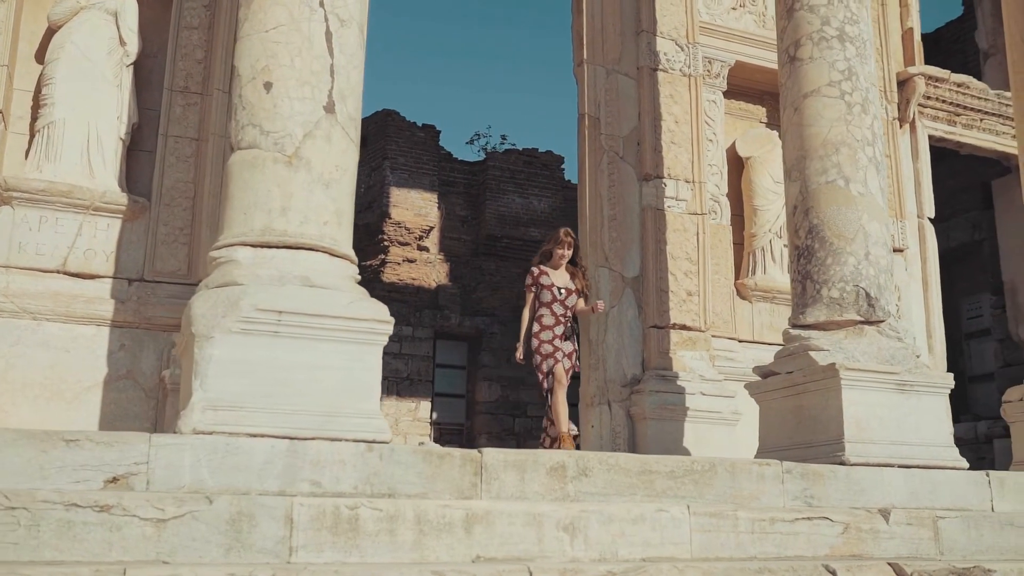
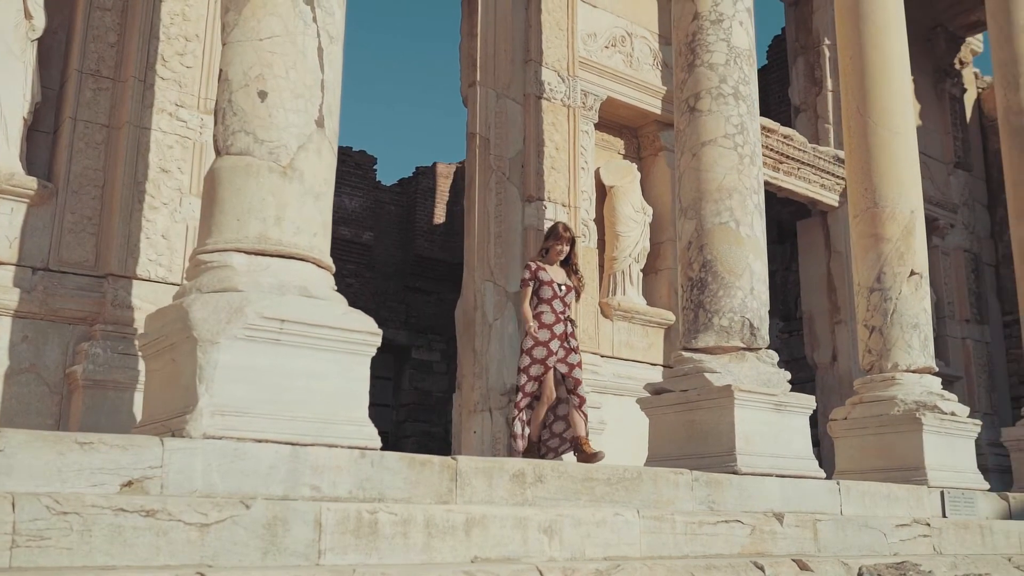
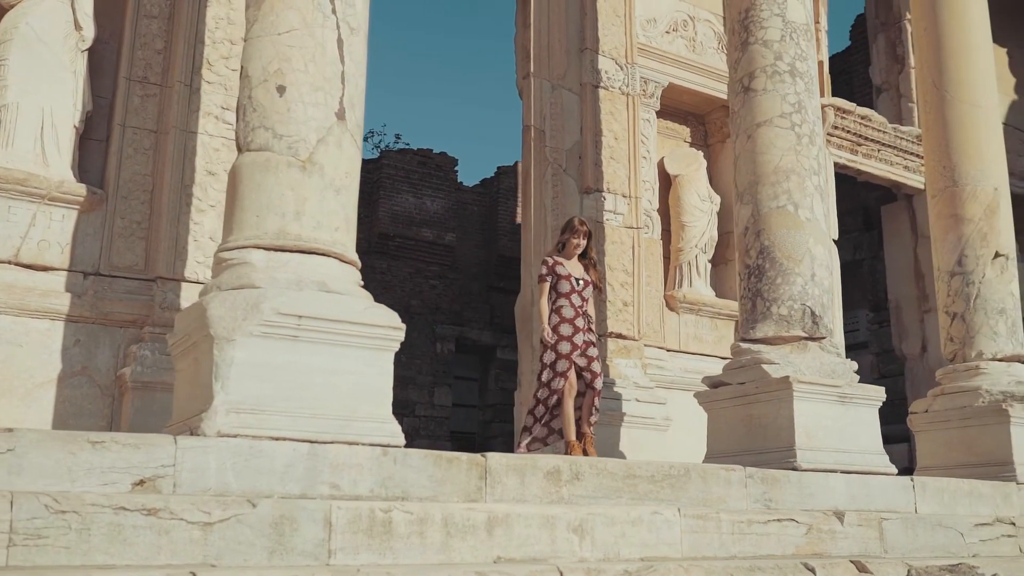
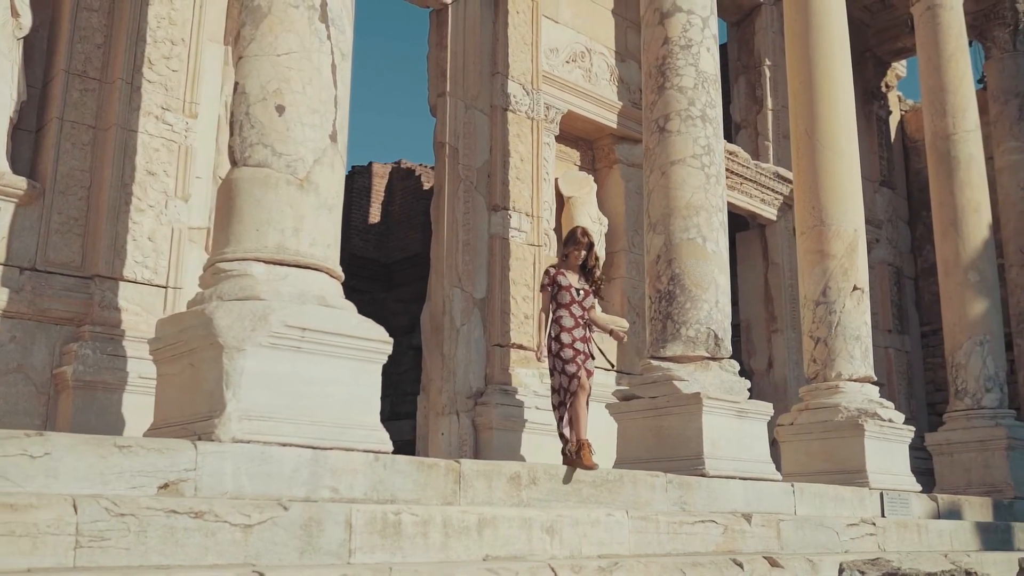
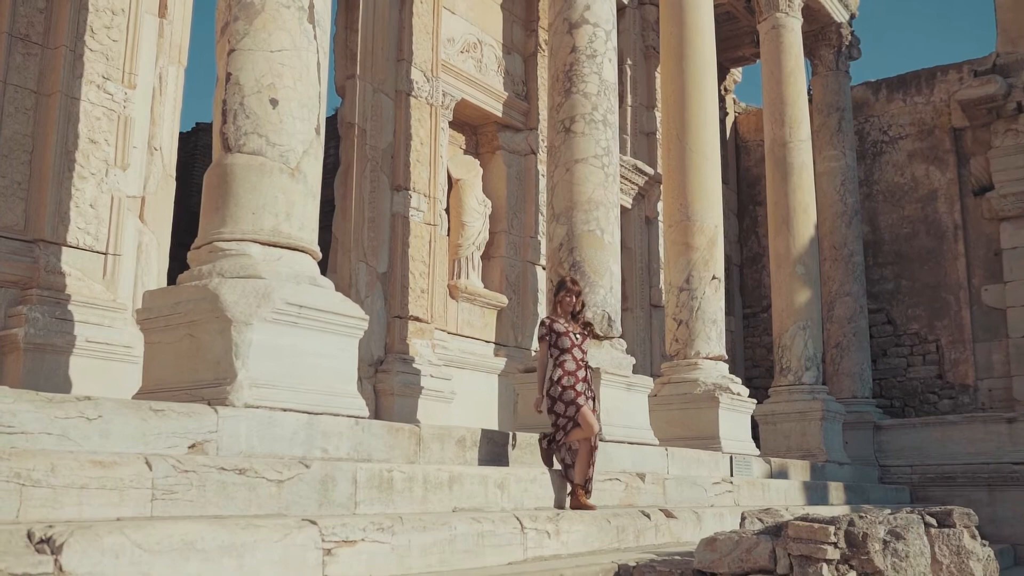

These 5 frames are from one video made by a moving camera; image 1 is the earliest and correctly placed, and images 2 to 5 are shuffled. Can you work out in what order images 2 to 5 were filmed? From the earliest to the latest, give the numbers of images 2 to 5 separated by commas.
3, 2, 4, 5
